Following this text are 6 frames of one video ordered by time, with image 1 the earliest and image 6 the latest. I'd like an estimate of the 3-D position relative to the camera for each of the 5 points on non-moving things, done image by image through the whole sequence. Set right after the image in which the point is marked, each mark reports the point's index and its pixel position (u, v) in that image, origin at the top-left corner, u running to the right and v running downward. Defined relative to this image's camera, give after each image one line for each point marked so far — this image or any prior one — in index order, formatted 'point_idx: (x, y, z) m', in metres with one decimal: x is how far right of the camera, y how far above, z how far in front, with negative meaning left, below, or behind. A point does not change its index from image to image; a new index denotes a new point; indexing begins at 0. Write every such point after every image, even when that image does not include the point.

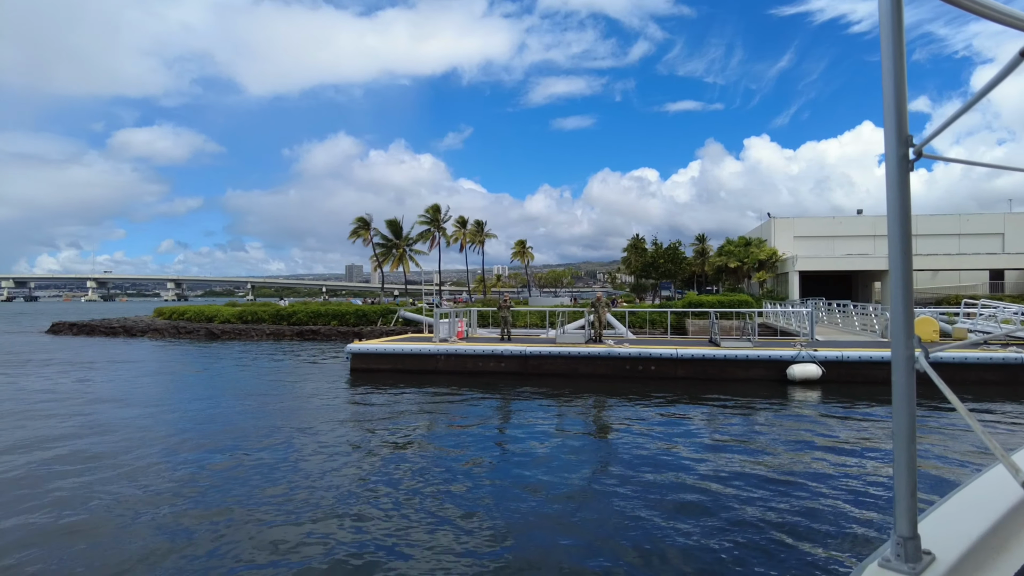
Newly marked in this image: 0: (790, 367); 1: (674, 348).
0: (+6.6, -2.0, +14.3) m
1: (+3.8, -1.6, +15.2) m
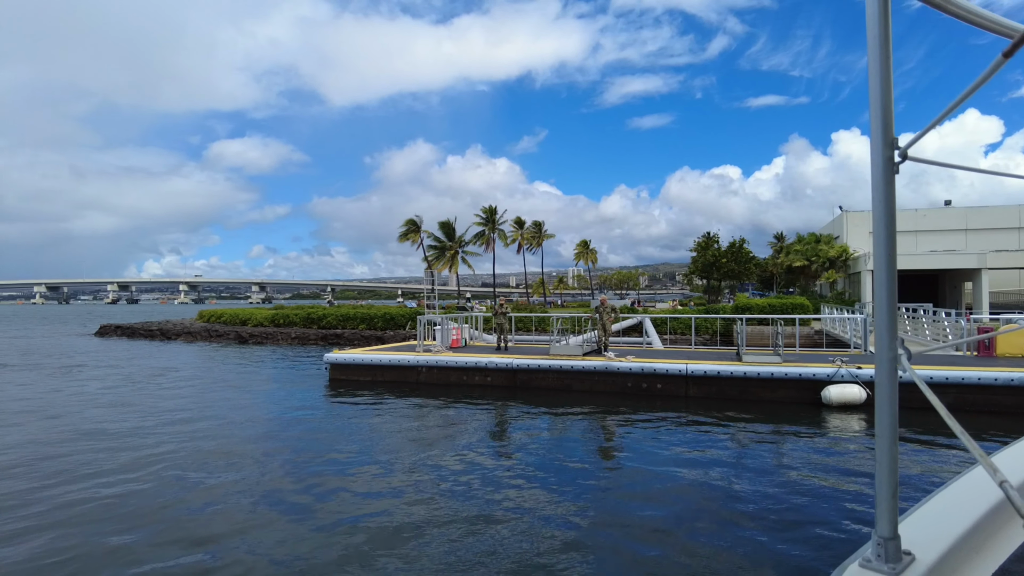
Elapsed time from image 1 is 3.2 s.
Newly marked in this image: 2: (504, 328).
0: (+6.5, -2.0, +12.0) m
1: (+3.8, -1.7, +13.3) m
2: (-0.3, -1.0, +15.6) m
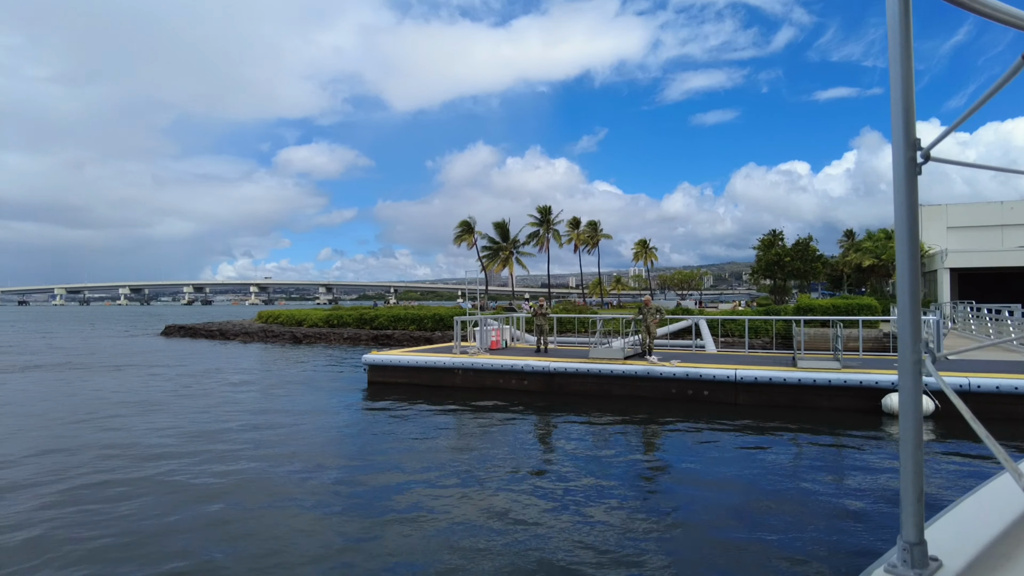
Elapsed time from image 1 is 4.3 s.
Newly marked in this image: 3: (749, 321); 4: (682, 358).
0: (+7.3, -2.0, +11.1) m
1: (+4.7, -1.7, +12.5) m
2: (+0.8, -1.0, +15.3) m
3: (+7.3, -1.0, +18.5) m
4: (+4.1, -1.7, +14.1) m
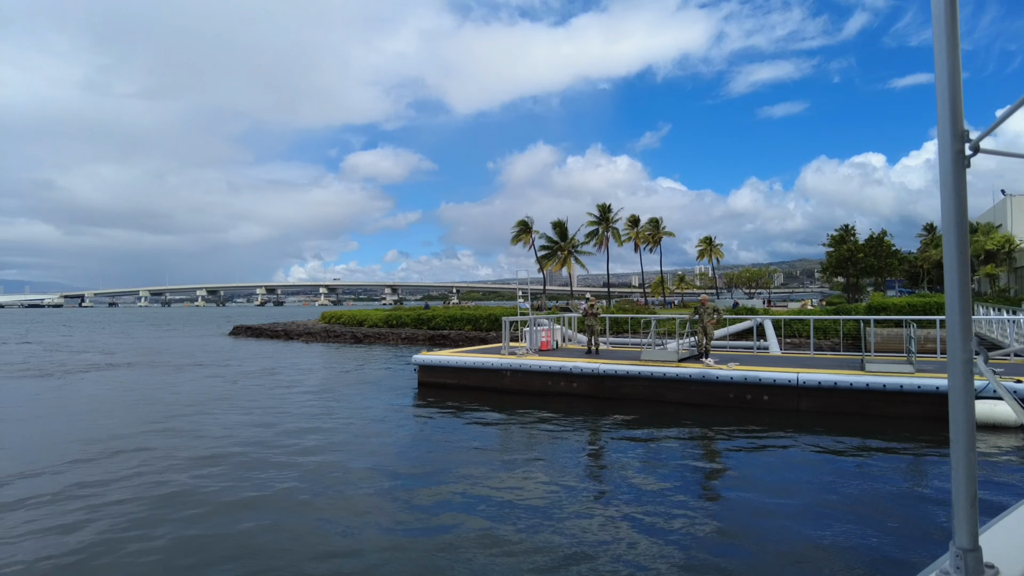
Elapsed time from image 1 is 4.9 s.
0: (+8.1, -2.0, +10.1) m
1: (+5.7, -1.7, +11.8) m
2: (+2.1, -1.0, +15.0) m
3: (+8.9, -1.0, +17.5) m
4: (+5.2, -1.6, +13.5) m
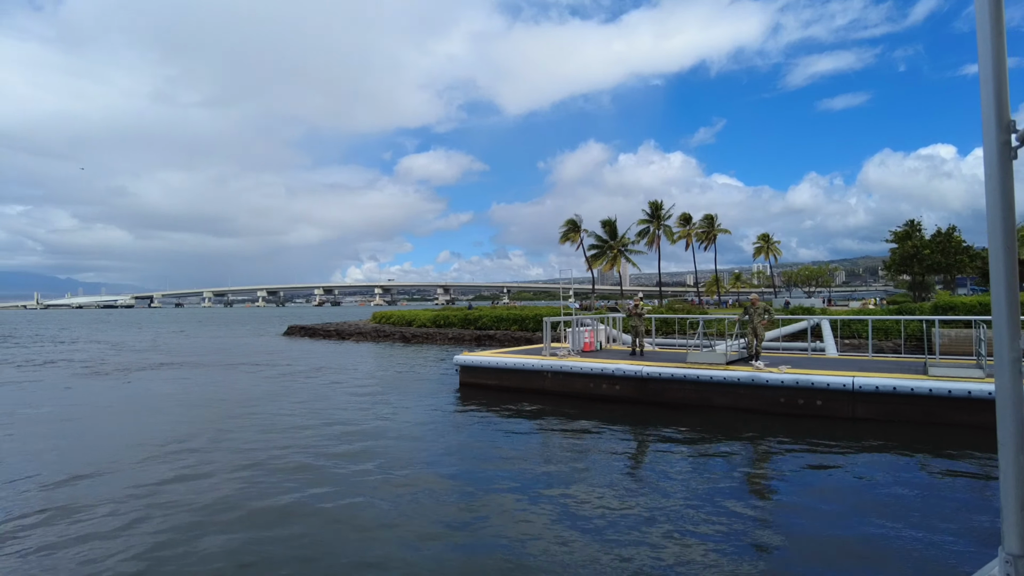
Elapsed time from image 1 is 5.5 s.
0: (+8.8, -1.9, +9.3) m
1: (+6.5, -1.7, +11.2) m
2: (+3.2, -1.0, +14.6) m
3: (+10.2, -0.9, +16.6) m
4: (+6.2, -1.6, +12.8) m
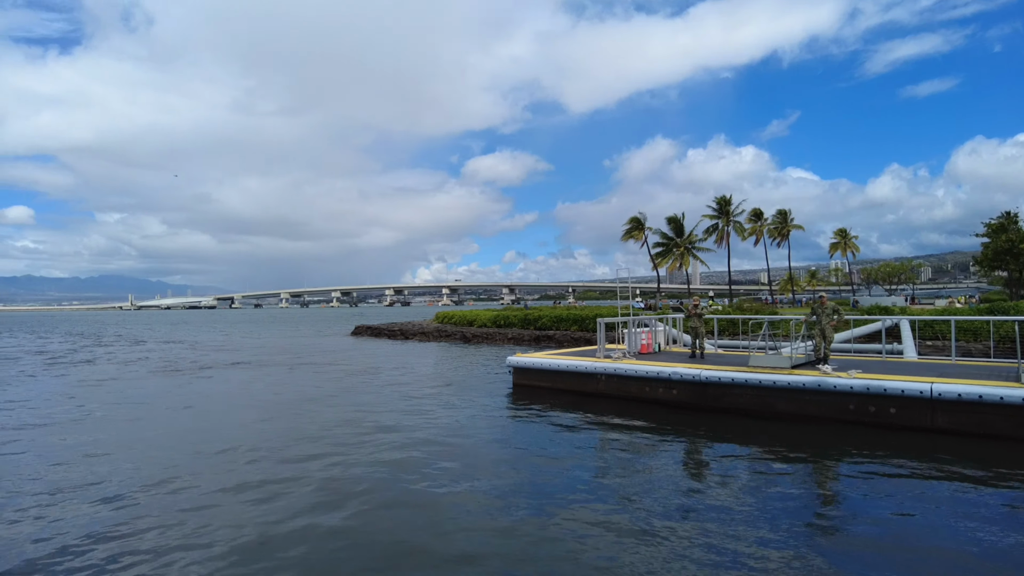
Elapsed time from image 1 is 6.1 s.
0: (+9.5, -1.9, +8.1) m
1: (+7.5, -1.6, +10.3) m
2: (+4.5, -1.0, +14.0) m
3: (+11.7, -0.9, +15.3) m
4: (+7.3, -1.6, +12.0) m
